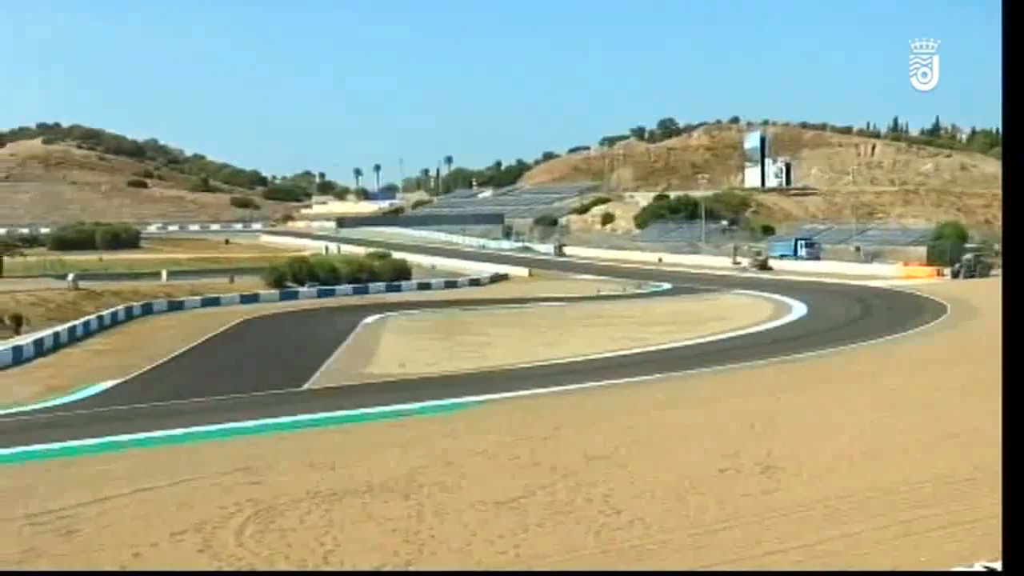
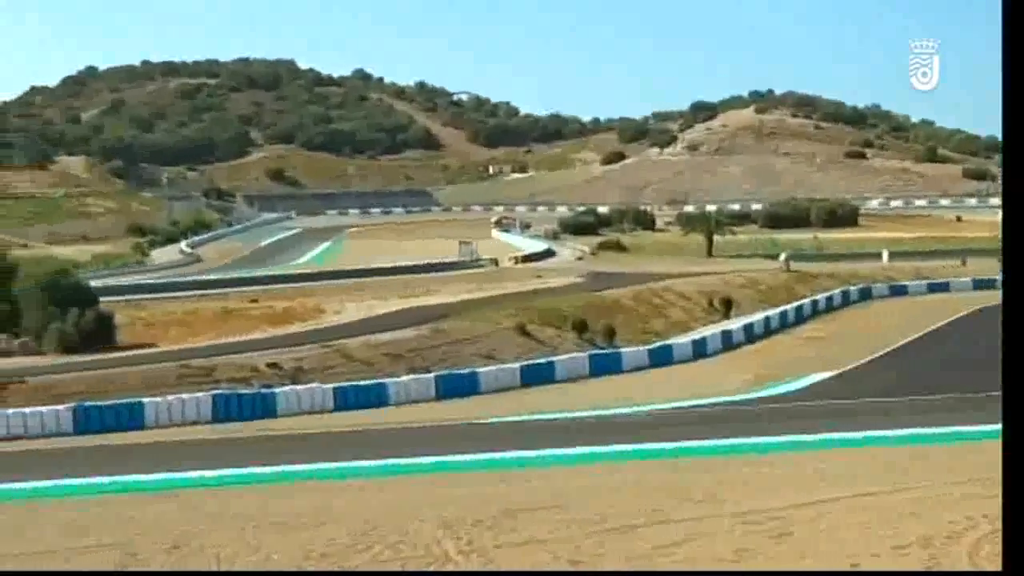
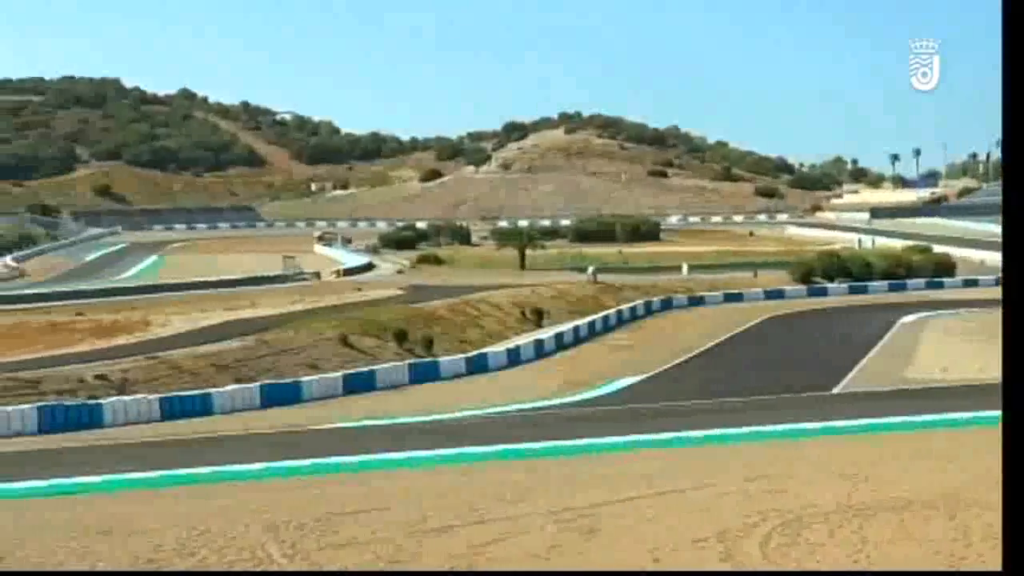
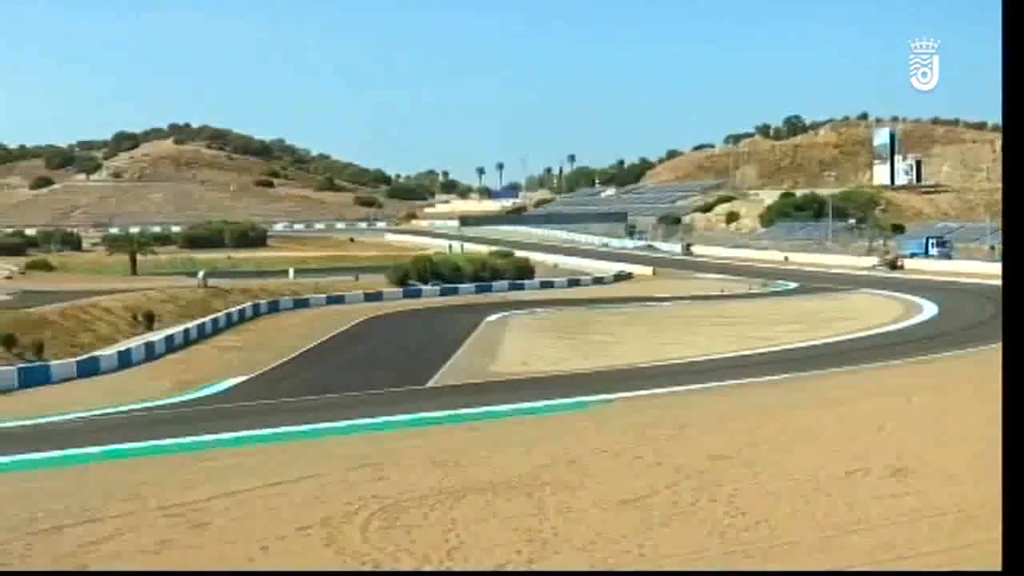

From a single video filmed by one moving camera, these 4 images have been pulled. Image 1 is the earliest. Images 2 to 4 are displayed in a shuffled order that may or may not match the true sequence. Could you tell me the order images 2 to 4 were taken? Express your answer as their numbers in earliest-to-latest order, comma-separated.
4, 3, 2
